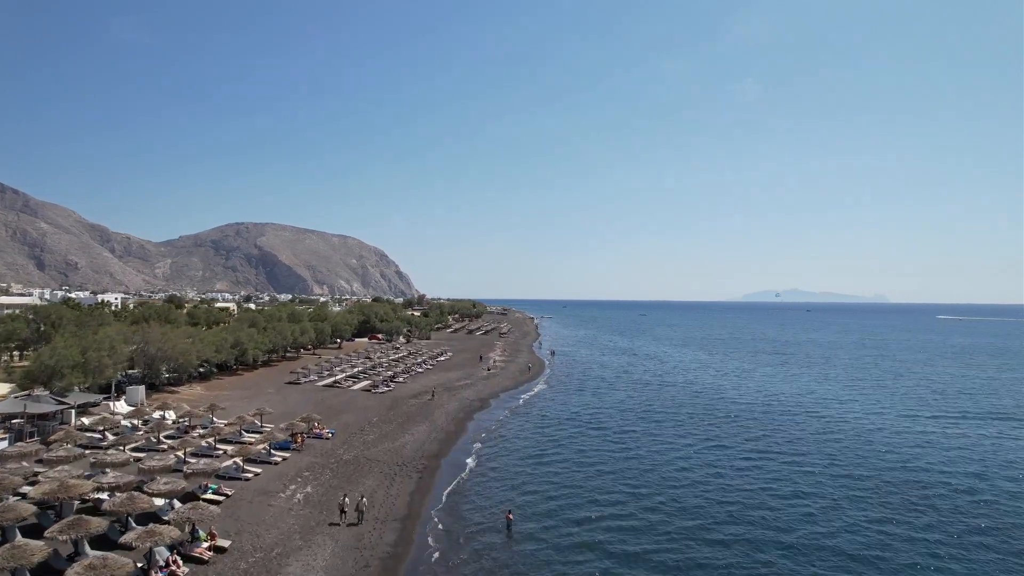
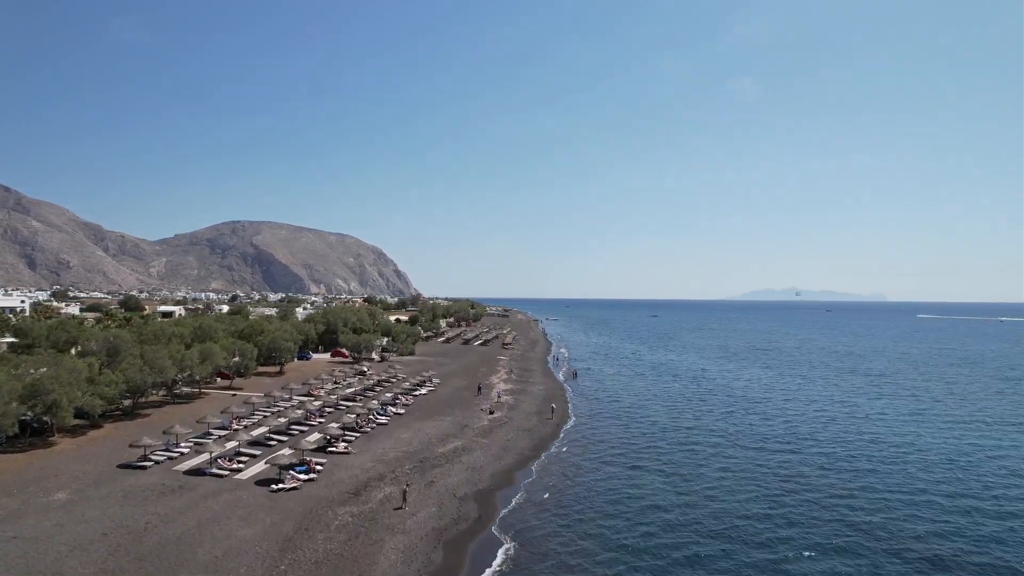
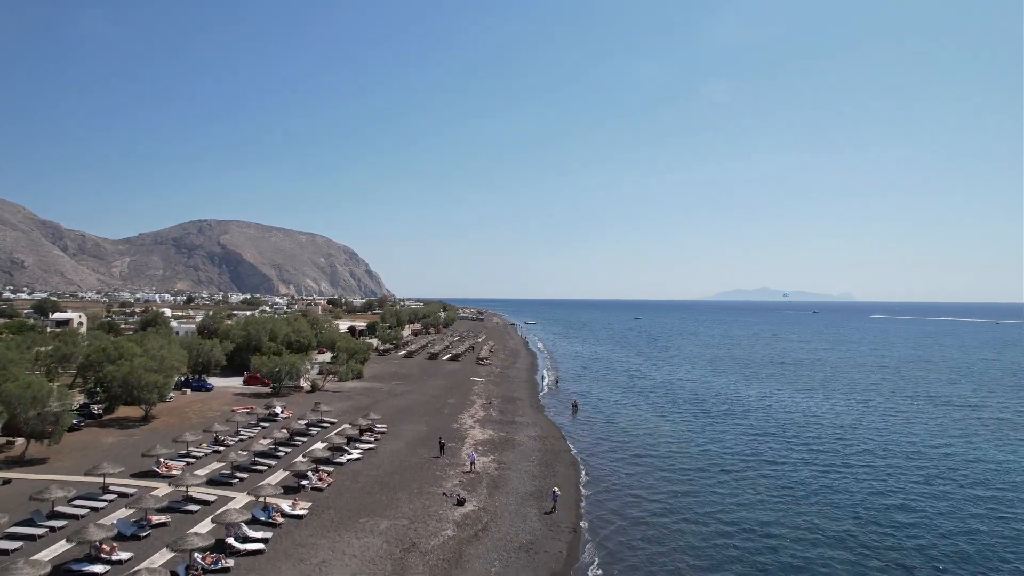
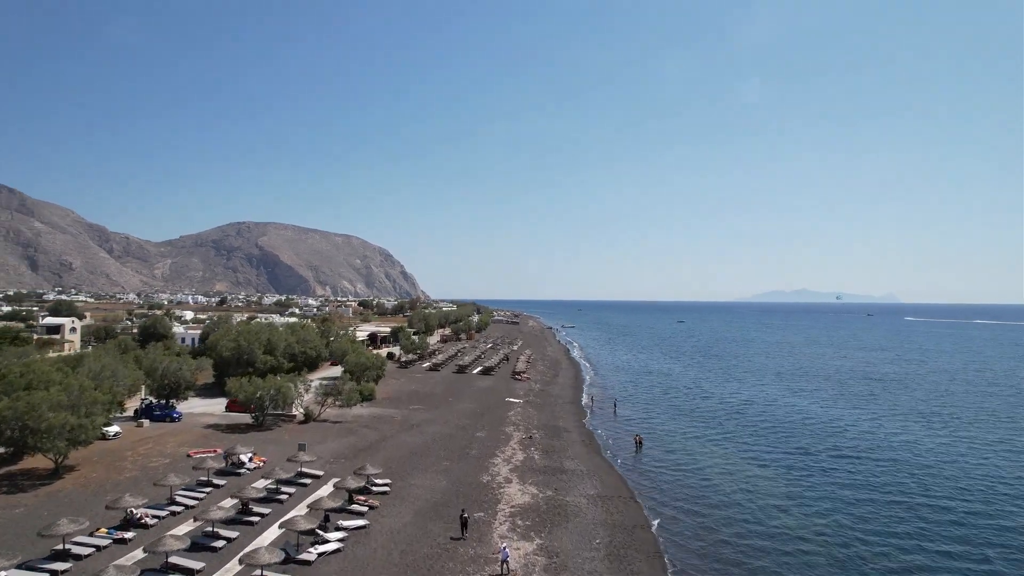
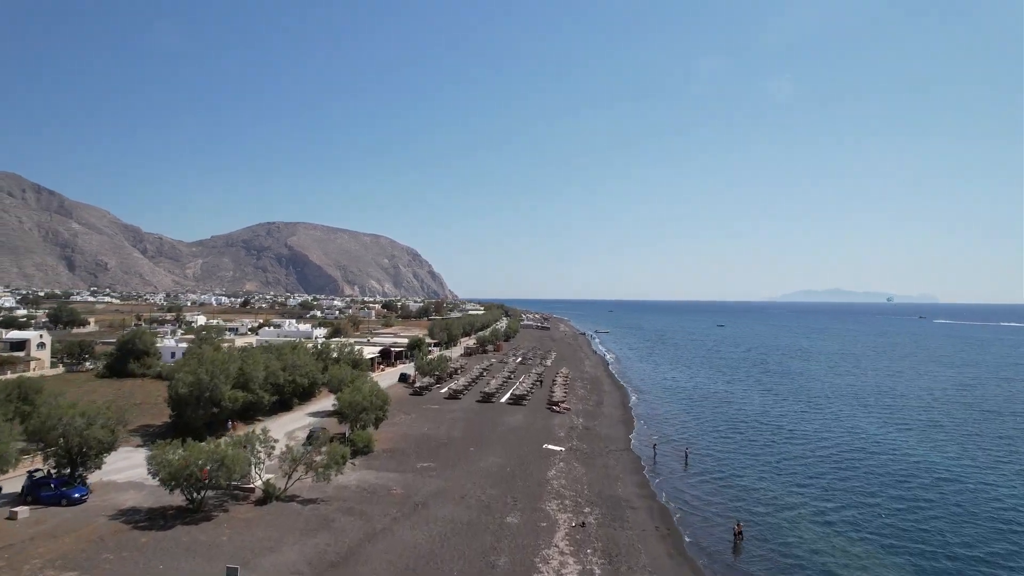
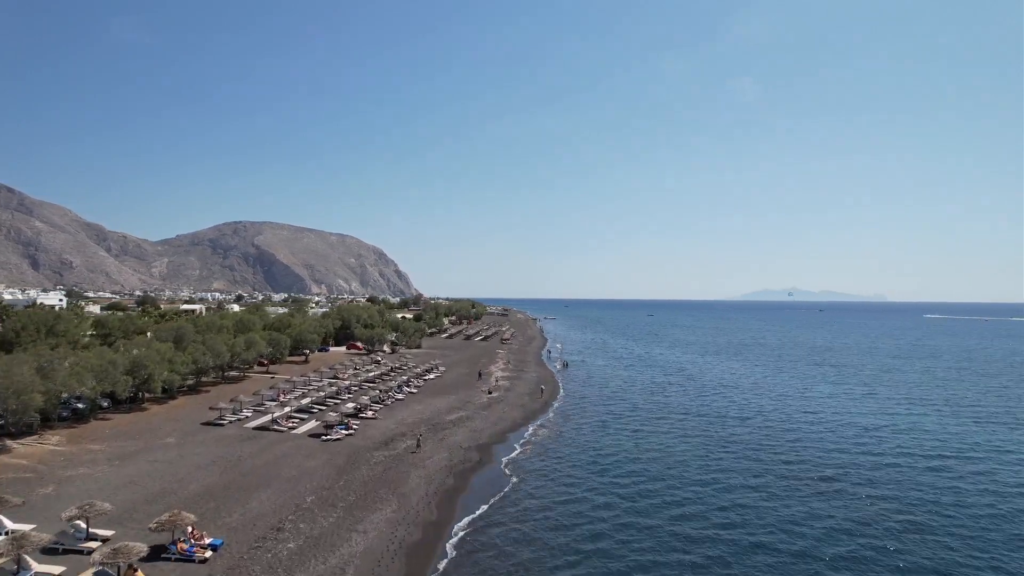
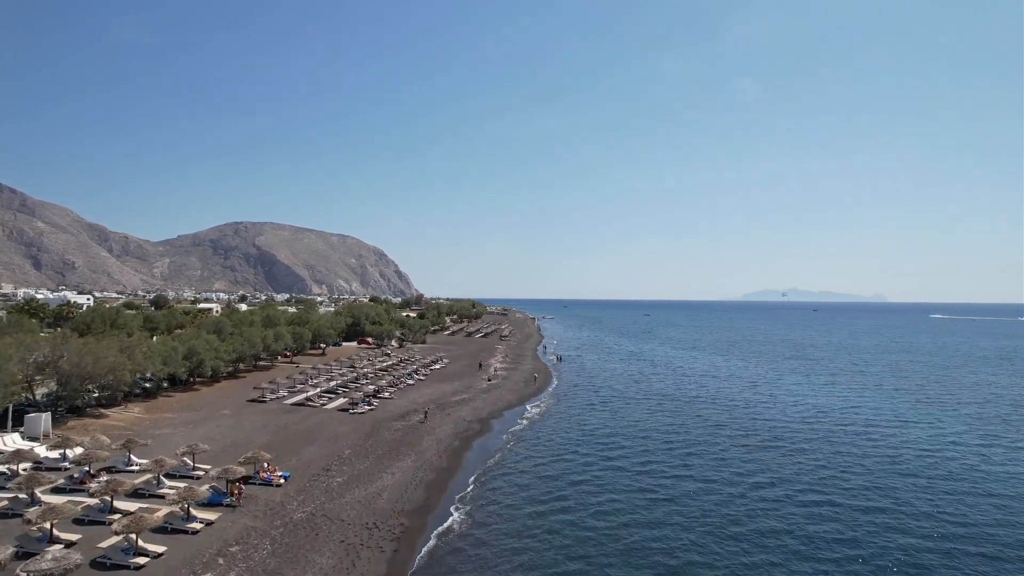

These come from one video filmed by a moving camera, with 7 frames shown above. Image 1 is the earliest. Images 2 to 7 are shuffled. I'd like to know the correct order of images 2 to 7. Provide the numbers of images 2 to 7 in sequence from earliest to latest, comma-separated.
7, 6, 2, 3, 4, 5
